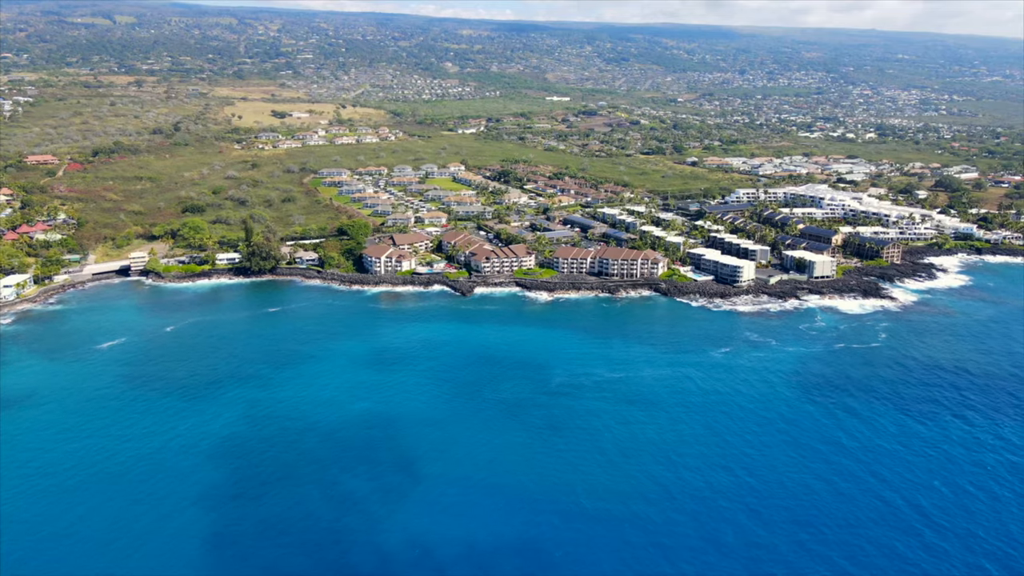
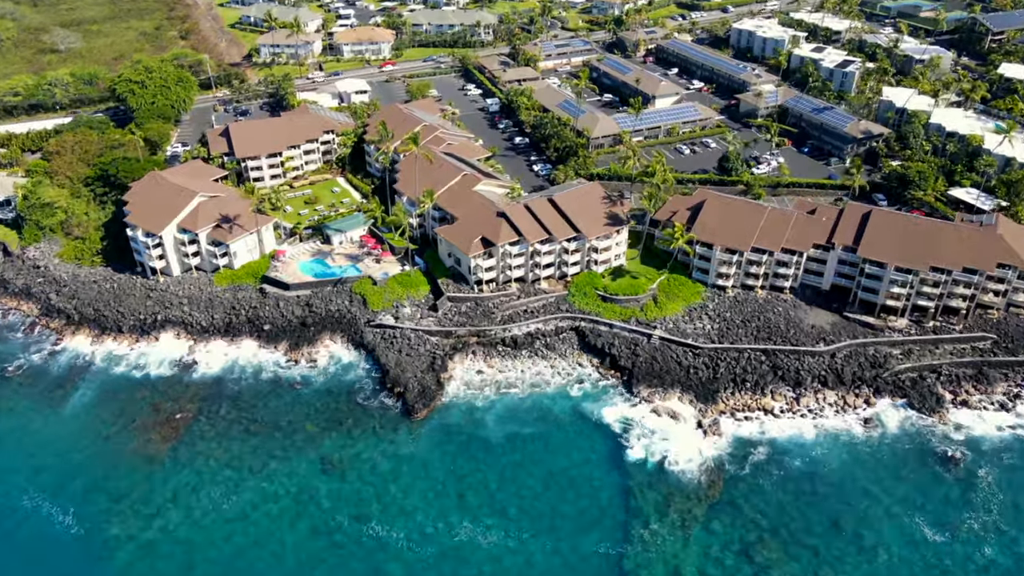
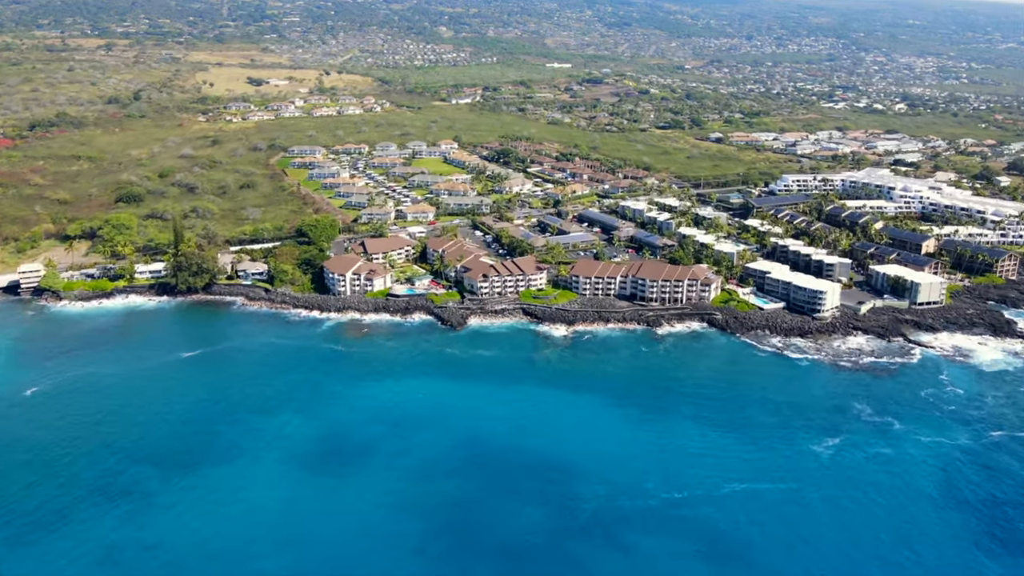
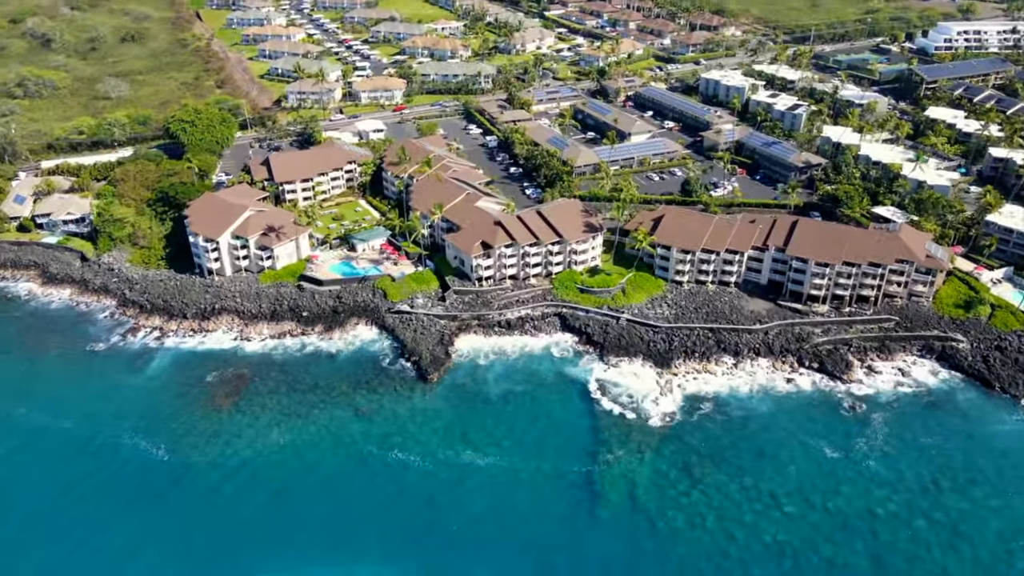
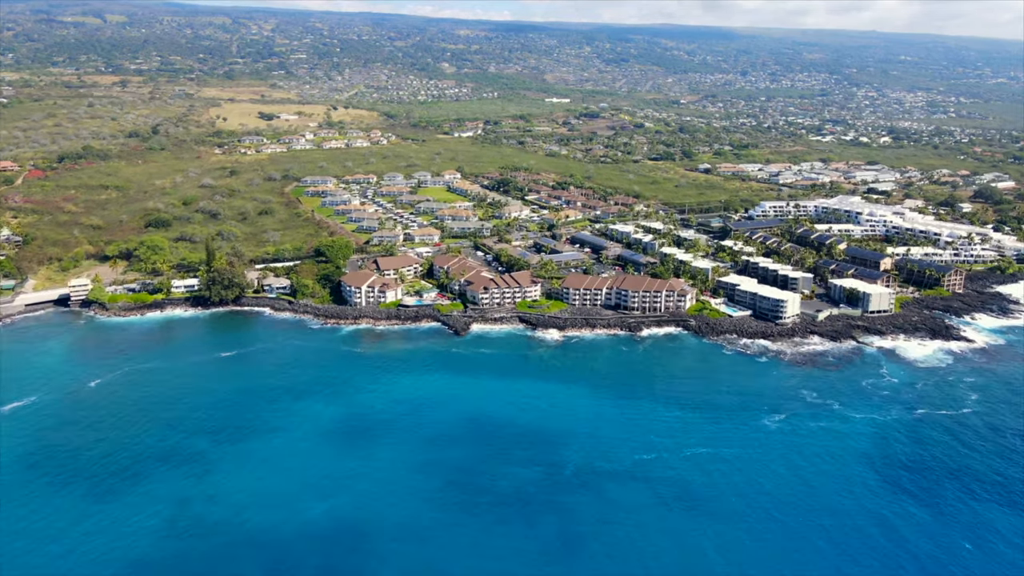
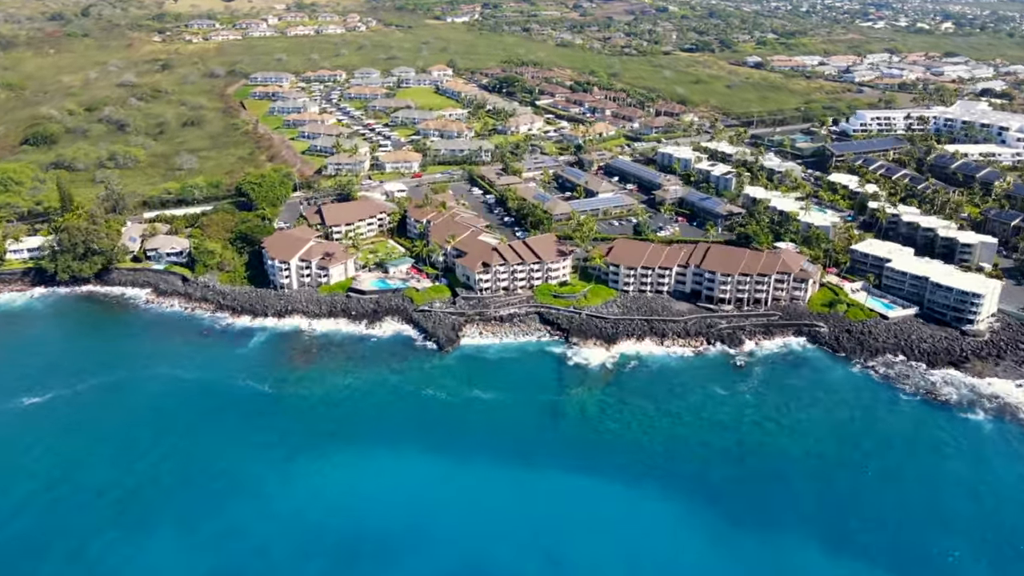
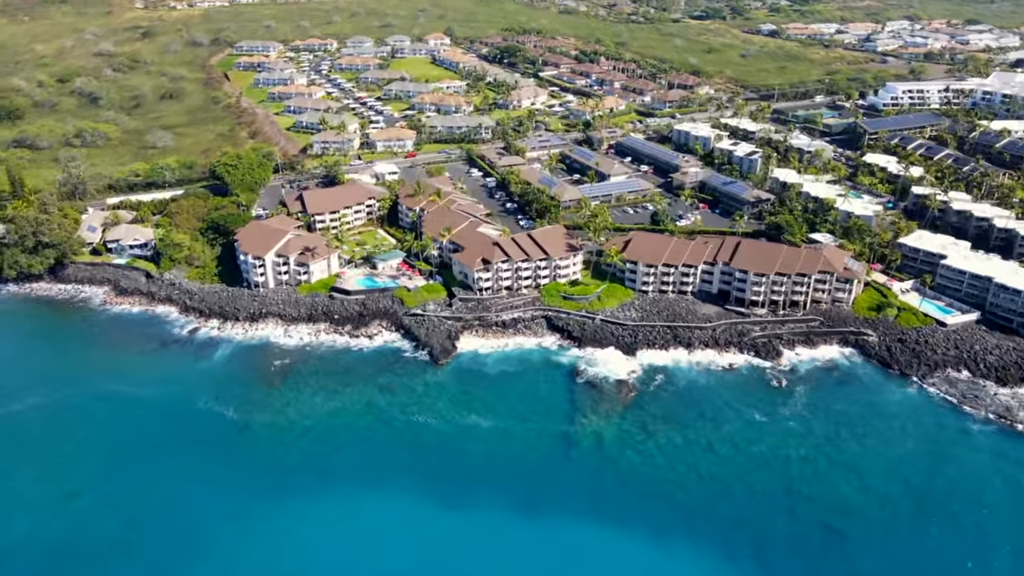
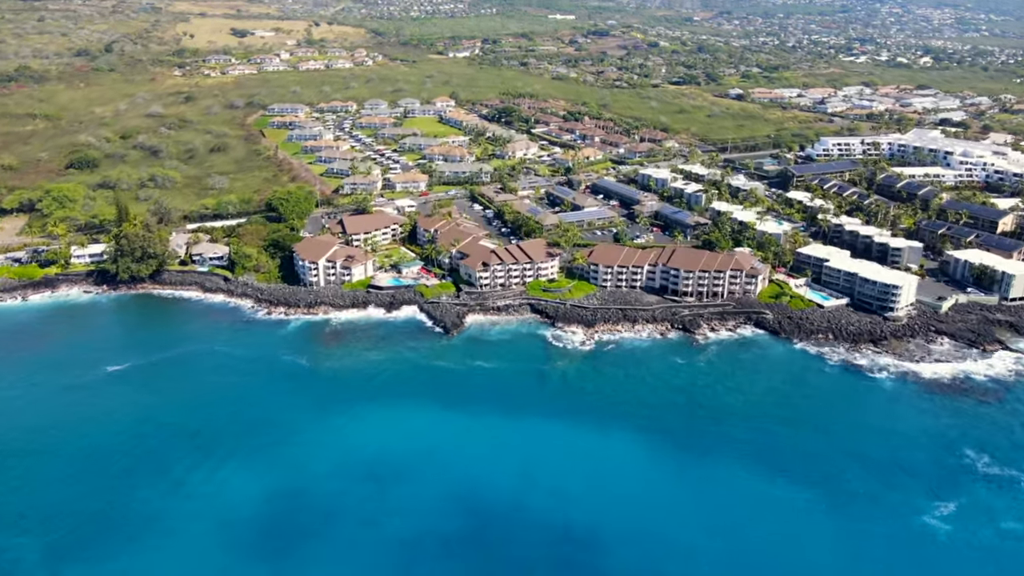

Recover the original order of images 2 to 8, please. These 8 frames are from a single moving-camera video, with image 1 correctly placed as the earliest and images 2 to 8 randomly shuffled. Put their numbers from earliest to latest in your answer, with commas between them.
5, 3, 8, 6, 7, 4, 2
